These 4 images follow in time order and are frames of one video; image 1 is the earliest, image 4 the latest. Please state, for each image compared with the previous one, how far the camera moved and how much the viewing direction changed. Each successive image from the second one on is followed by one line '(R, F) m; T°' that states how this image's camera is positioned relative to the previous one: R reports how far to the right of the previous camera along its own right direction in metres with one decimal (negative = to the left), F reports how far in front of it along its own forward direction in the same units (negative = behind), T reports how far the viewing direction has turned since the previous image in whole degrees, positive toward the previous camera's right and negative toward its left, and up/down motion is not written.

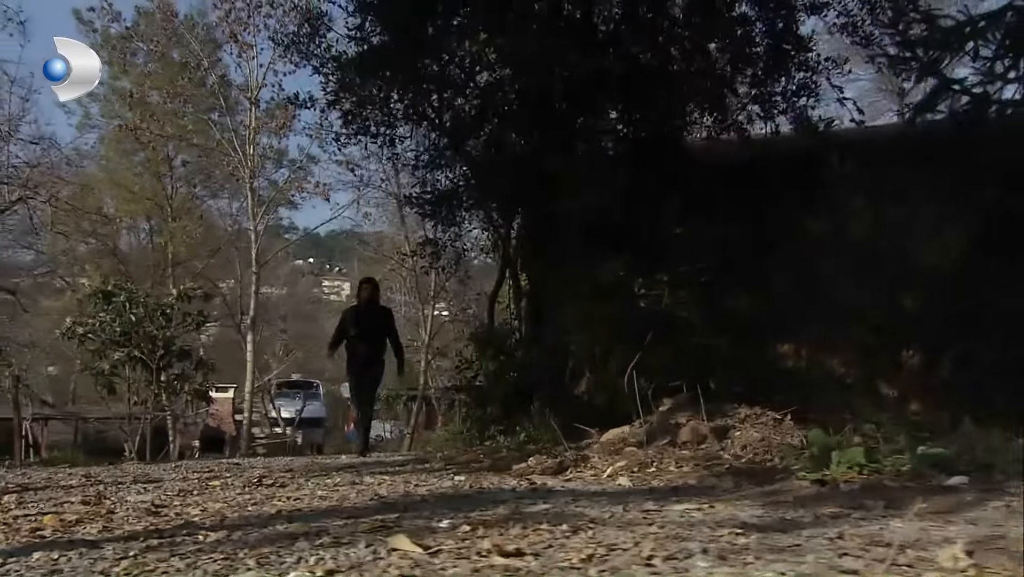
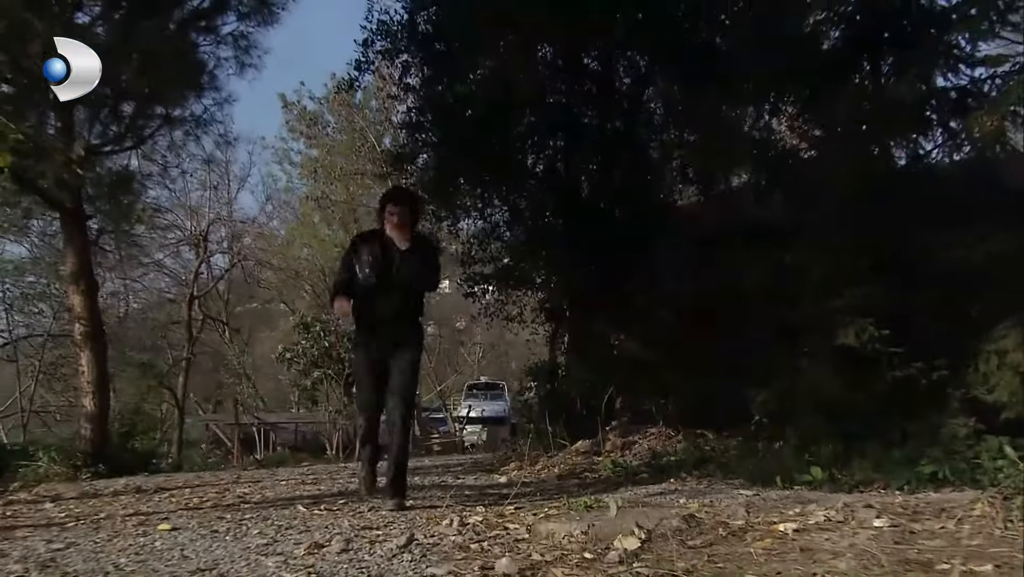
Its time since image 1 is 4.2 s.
(+2.1, -2.8) m; -13°
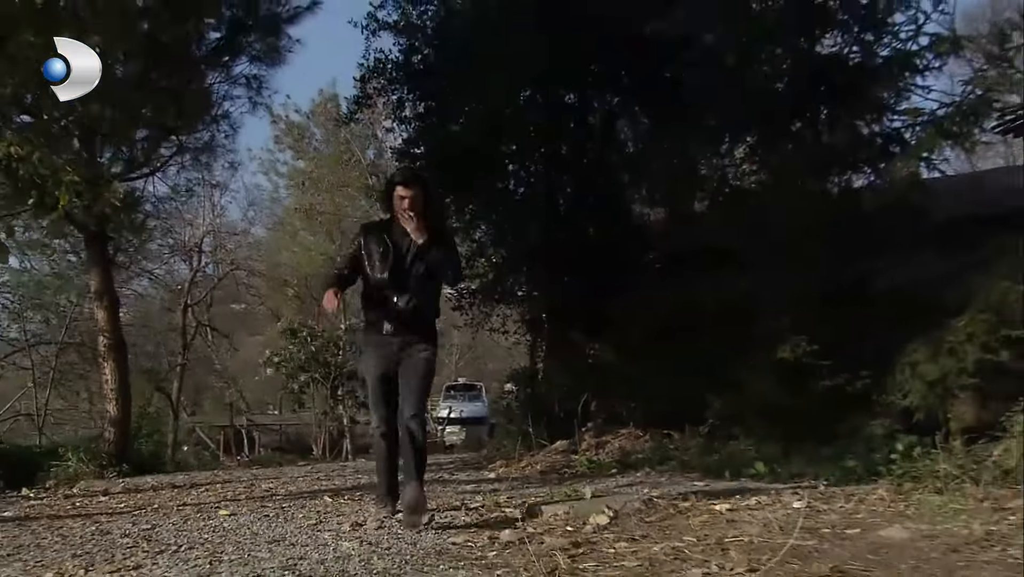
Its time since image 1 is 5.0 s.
(-0.1, -0.9) m; +2°
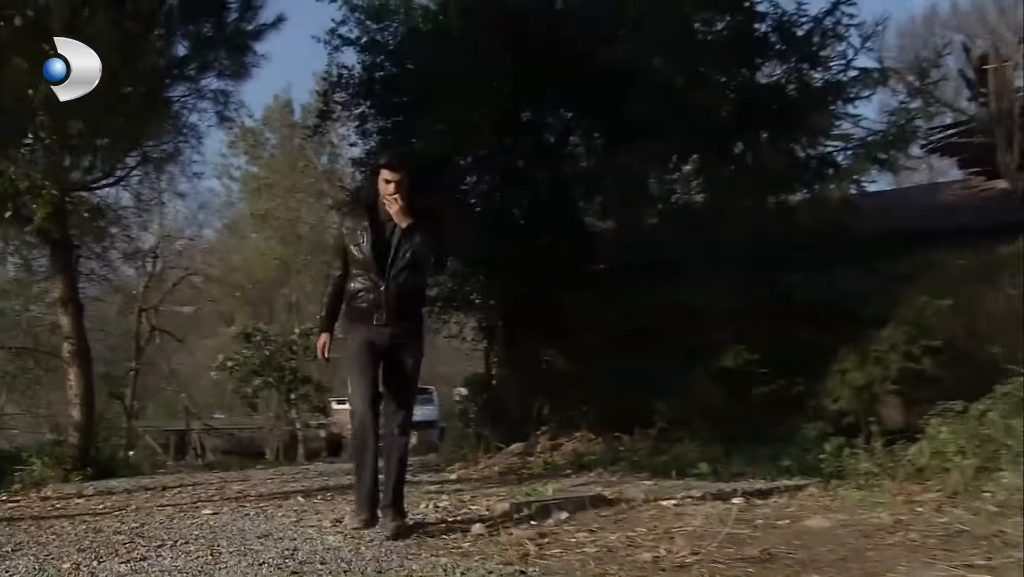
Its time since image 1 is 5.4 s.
(-0.1, -0.4) m; +3°
